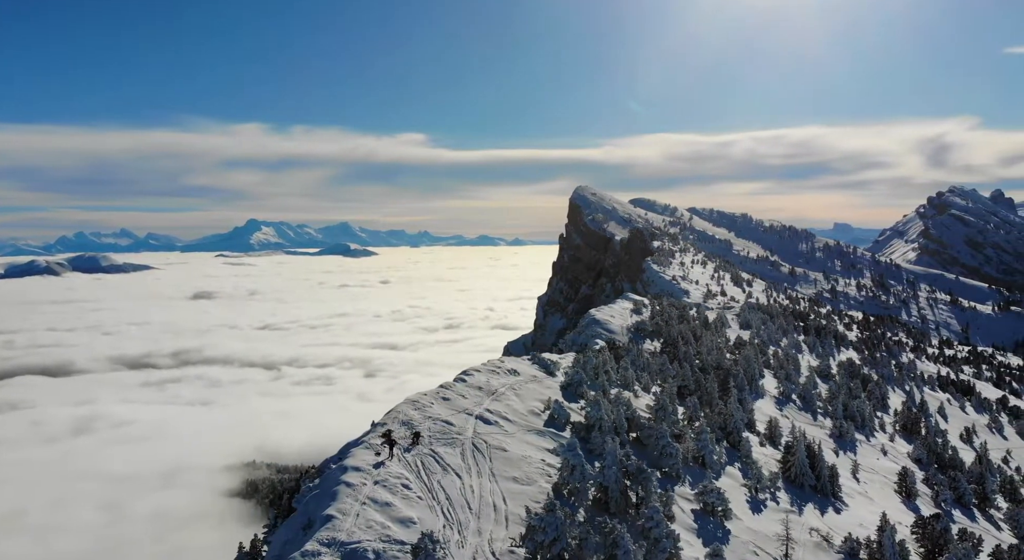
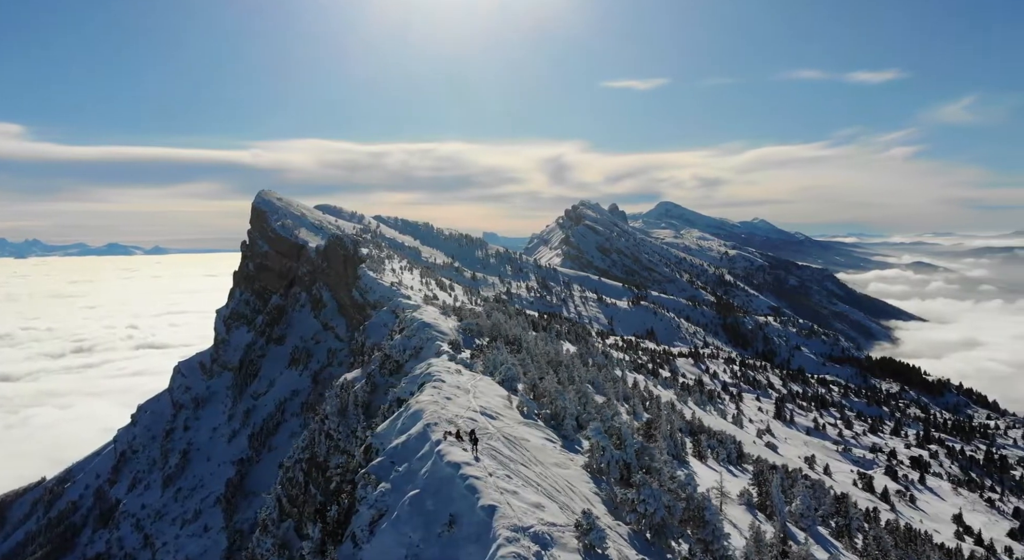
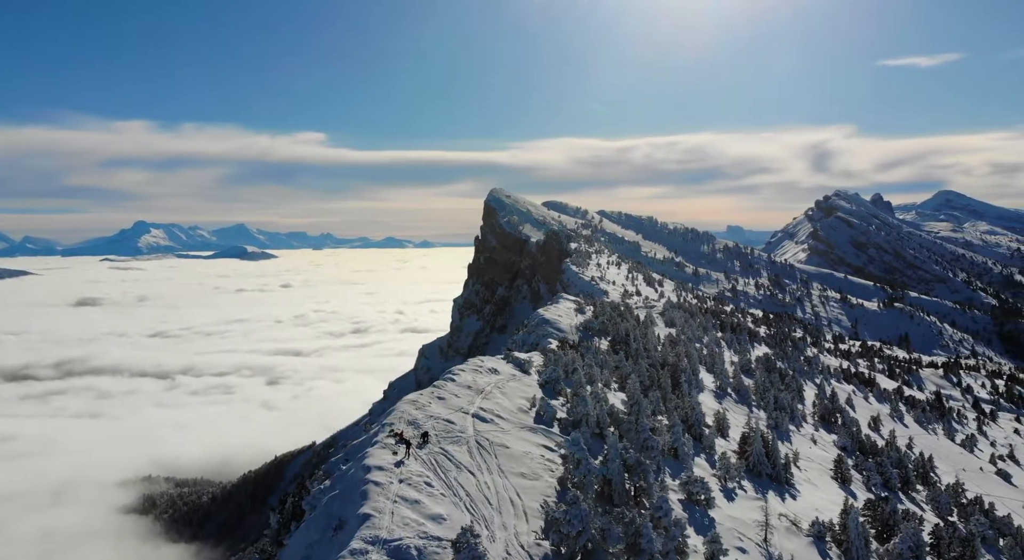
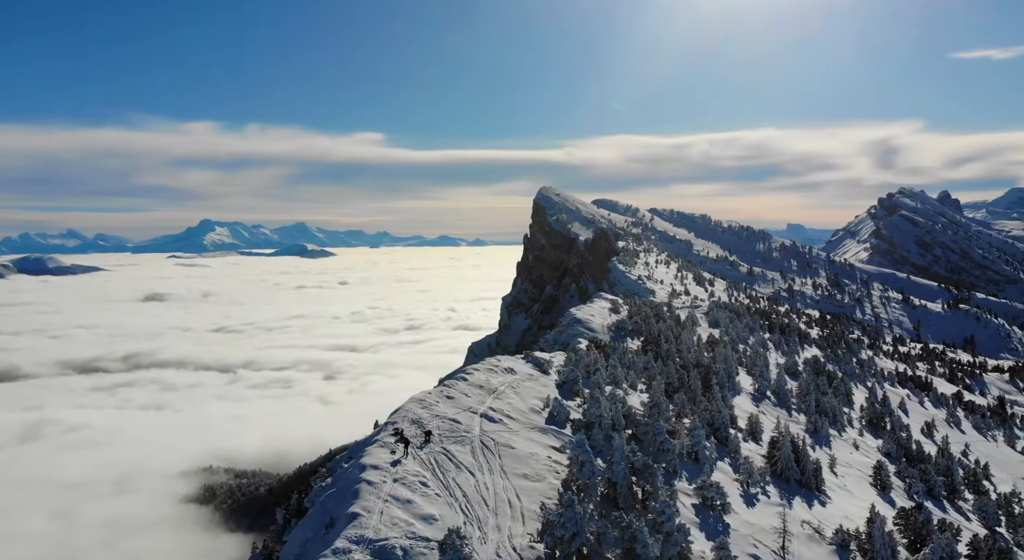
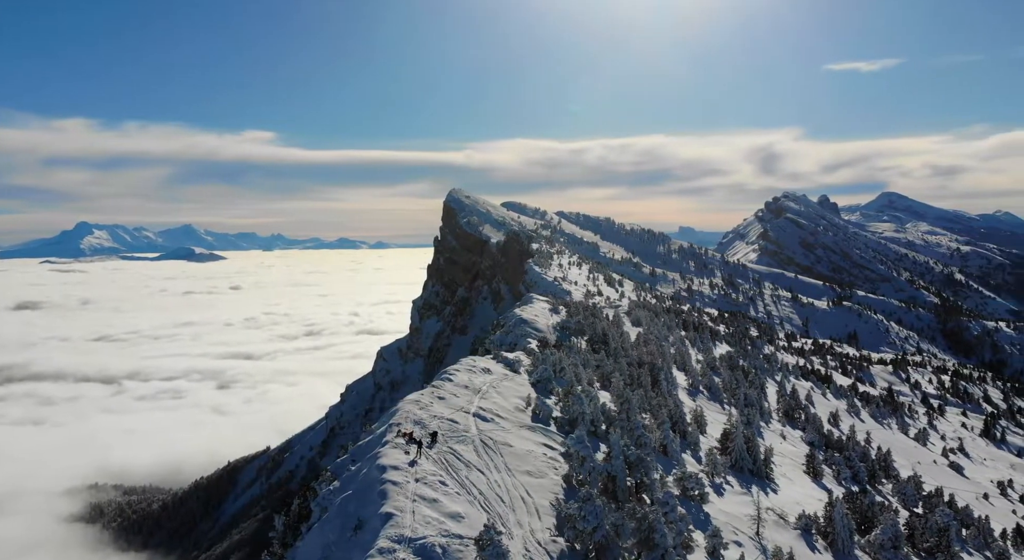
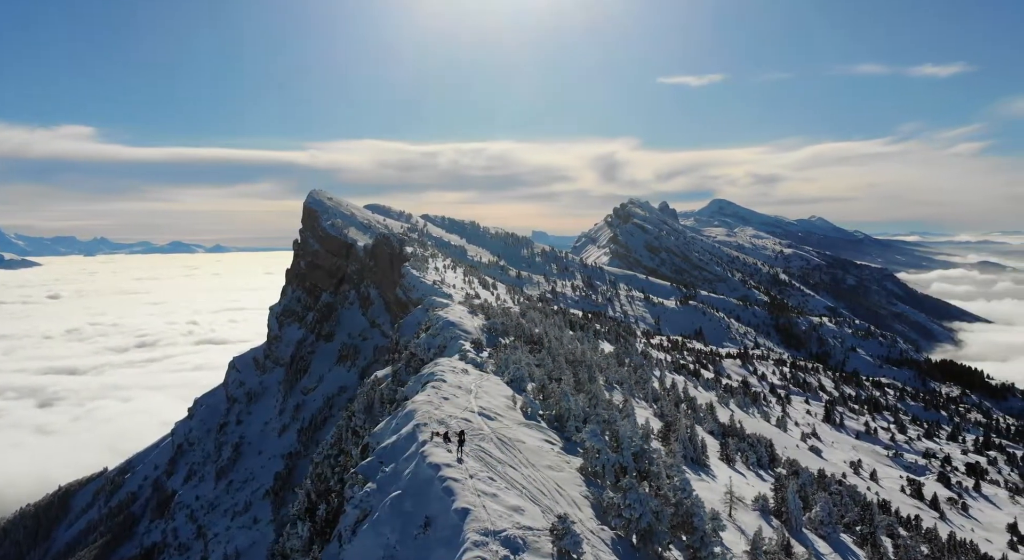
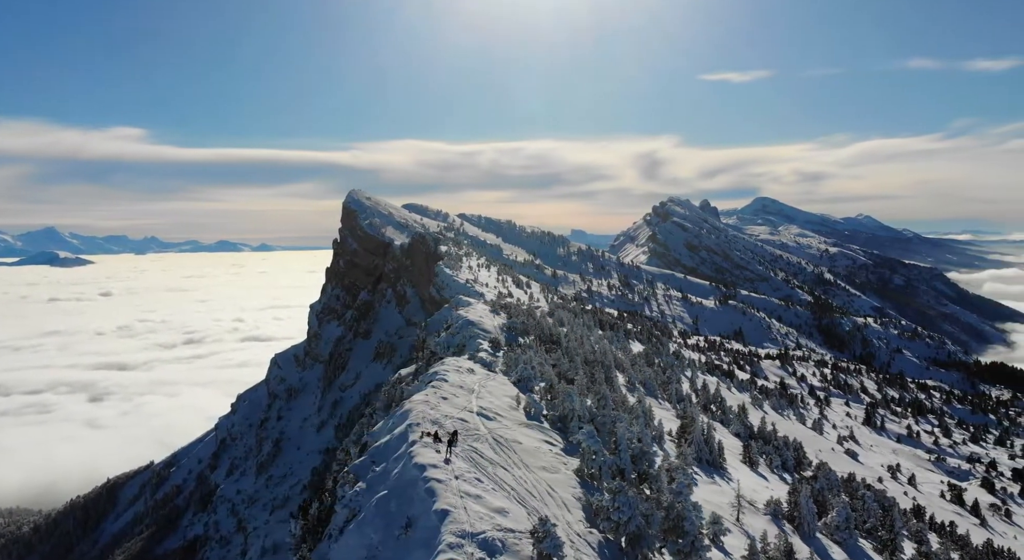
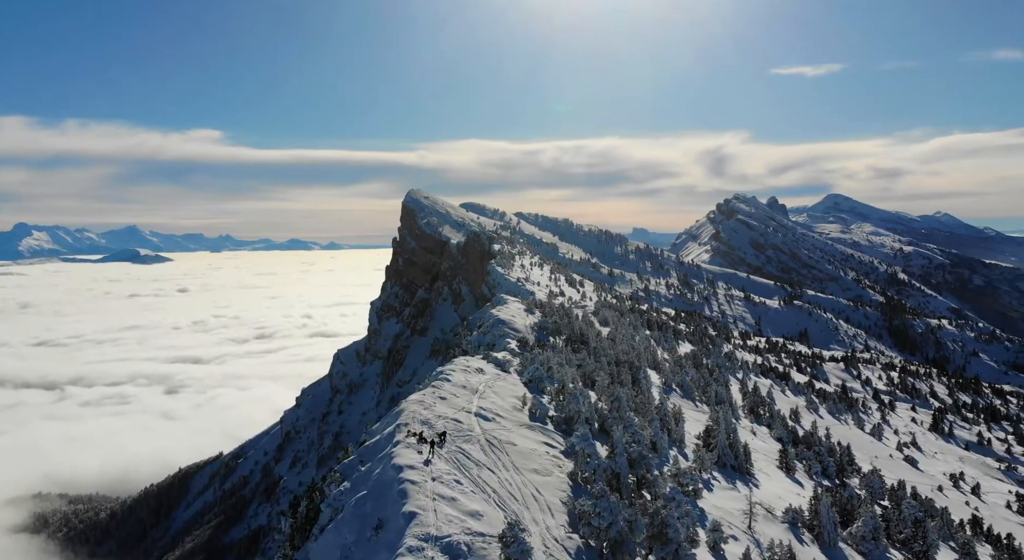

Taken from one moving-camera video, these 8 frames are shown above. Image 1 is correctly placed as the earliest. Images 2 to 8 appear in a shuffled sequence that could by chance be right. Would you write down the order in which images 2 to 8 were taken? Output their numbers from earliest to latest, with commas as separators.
4, 3, 5, 8, 7, 6, 2
